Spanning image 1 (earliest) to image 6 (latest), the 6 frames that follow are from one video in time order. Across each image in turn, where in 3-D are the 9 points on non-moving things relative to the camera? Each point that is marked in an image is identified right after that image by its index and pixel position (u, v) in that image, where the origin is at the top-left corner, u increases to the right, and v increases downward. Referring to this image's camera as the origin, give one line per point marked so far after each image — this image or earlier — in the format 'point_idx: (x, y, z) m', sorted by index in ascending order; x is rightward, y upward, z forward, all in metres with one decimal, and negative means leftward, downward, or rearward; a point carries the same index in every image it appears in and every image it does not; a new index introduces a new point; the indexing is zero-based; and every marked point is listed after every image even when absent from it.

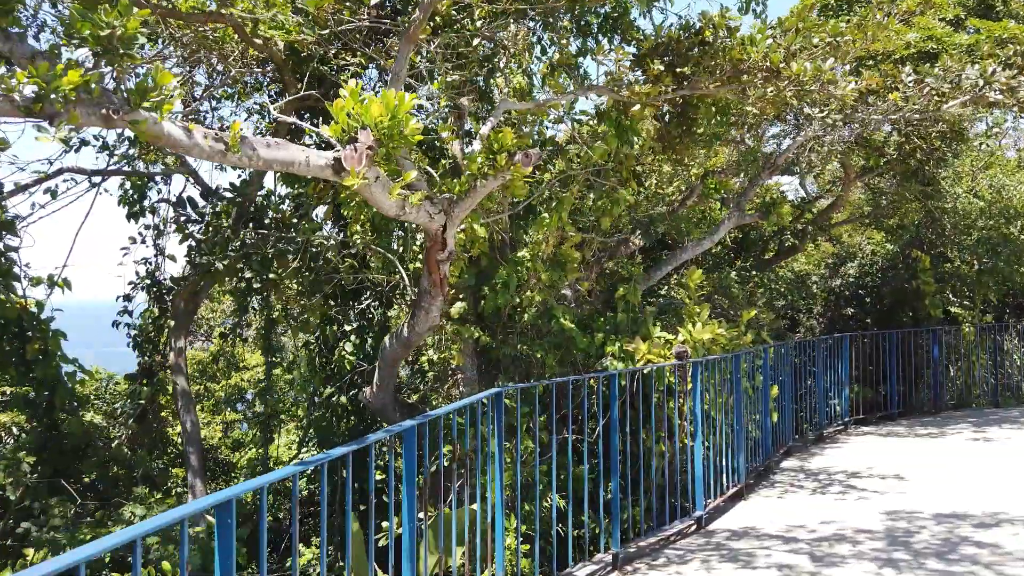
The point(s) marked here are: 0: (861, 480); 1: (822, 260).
0: (+3.1, -1.7, +7.3) m
1: (+4.8, +0.4, +12.6) m
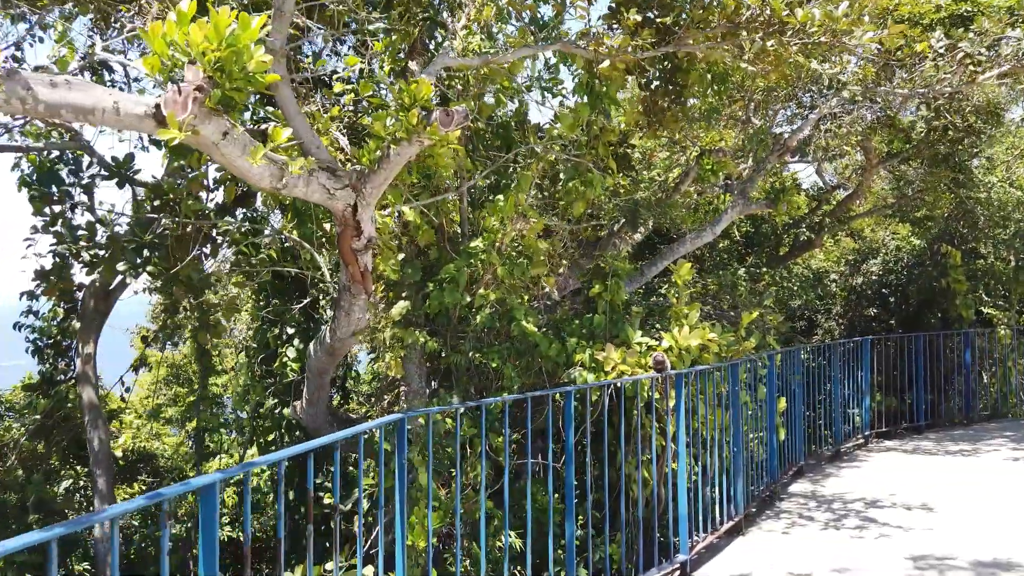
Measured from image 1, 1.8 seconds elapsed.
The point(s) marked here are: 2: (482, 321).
0: (+2.8, -1.7, +6.2) m
1: (+4.6, +0.4, +11.5) m
2: (-0.2, -0.2, +5.3) m
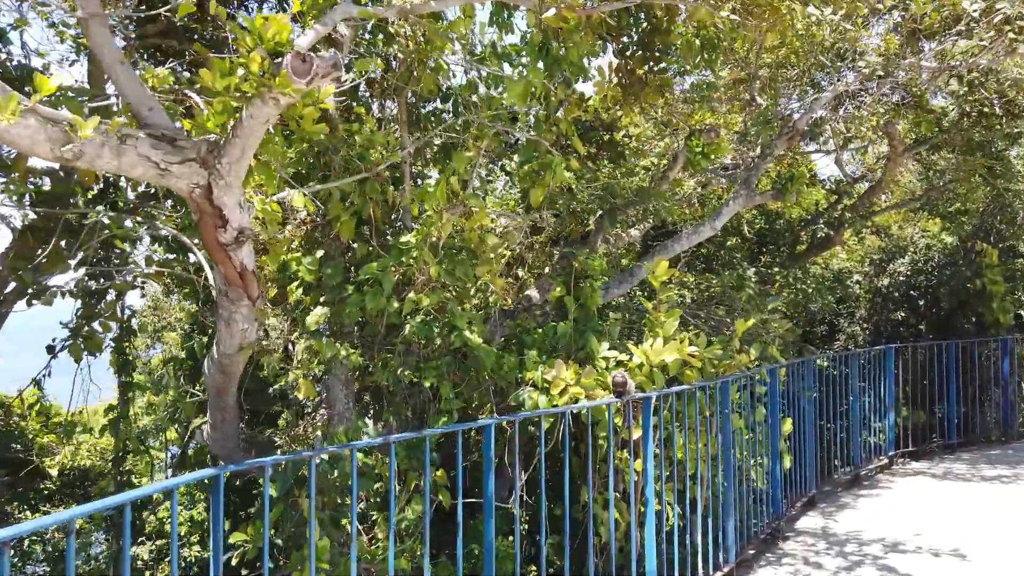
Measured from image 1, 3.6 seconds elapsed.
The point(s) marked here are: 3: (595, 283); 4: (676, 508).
0: (+2.5, -1.7, +5.2) m
1: (+4.5, +0.4, +10.4) m
2: (-0.5, -0.2, +4.4) m
3: (+0.5, 0.0, +5.1) m
4: (+0.9, -1.2, +4.5) m
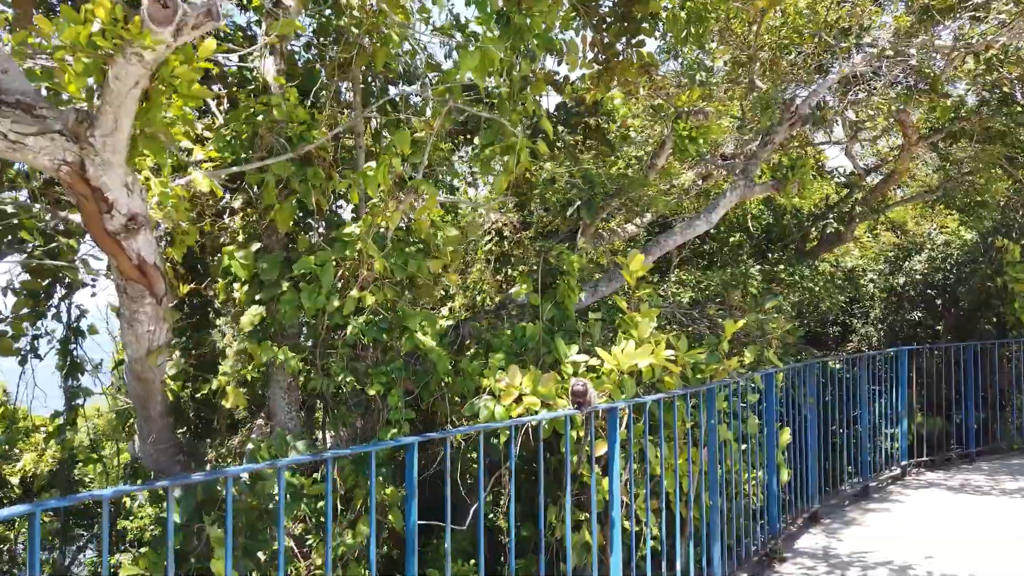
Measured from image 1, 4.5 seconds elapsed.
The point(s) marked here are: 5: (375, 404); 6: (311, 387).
0: (+2.3, -1.7, +4.7) m
1: (+4.4, +0.4, +9.9) m
2: (-0.7, -0.2, +3.9) m
3: (+0.3, 0.0, +4.6) m
4: (+0.7, -1.2, +4.1) m
5: (-0.7, -0.6, +4.2) m
6: (-1.0, -0.5, +4.0) m
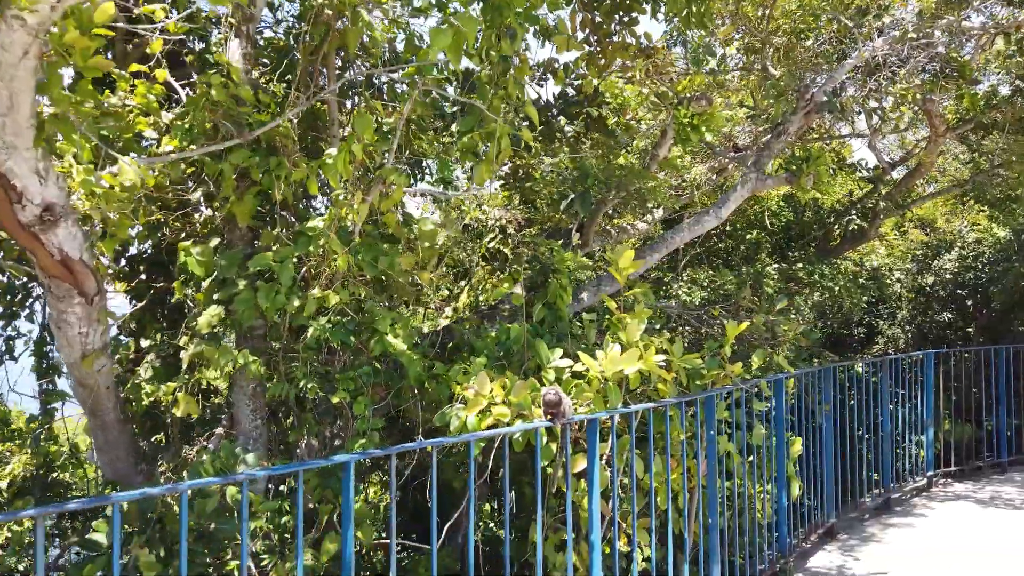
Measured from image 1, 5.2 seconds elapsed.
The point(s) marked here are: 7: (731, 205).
0: (+2.2, -1.7, +4.3) m
1: (+4.5, +0.4, +9.4) m
2: (-0.8, -0.2, +3.6) m
3: (+0.2, 0.0, +4.3) m
4: (+0.6, -1.2, +3.7) m
5: (-0.8, -0.6, +3.9) m
6: (-1.1, -0.5, +3.8) m
7: (+1.5, +0.6, +5.9) m
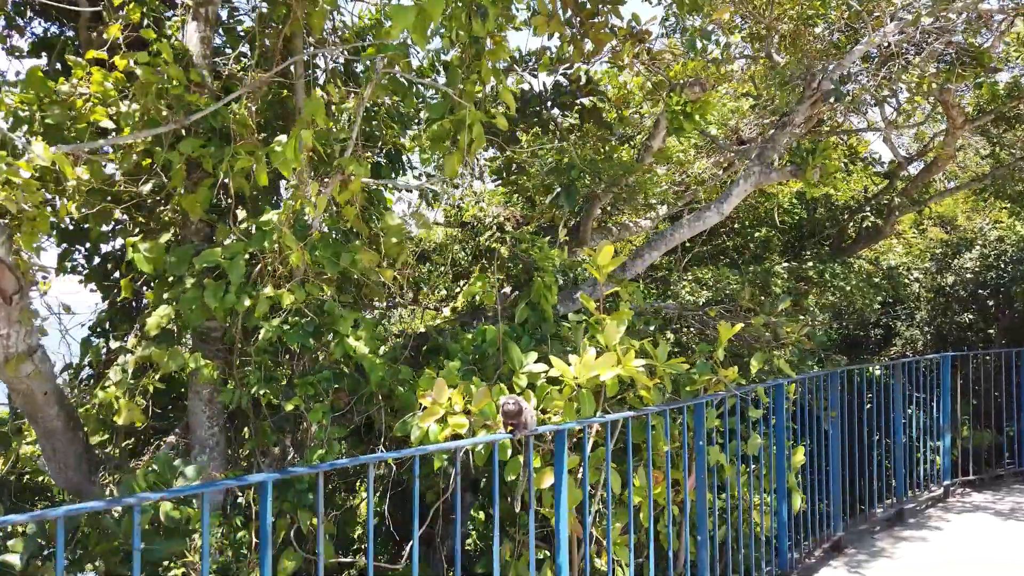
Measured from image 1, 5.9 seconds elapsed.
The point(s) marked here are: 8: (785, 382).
0: (+2.1, -1.7, +4.0) m
1: (+4.5, +0.4, +9.0) m
2: (-1.0, -0.2, +3.4) m
3: (+0.1, +0.1, +4.0) m
4: (+0.4, -1.2, +3.4) m
5: (-0.9, -0.6, +3.6) m
6: (-1.2, -0.5, +3.5) m
7: (+1.5, +0.6, +5.6) m
8: (+1.5, -0.5, +4.7) m
